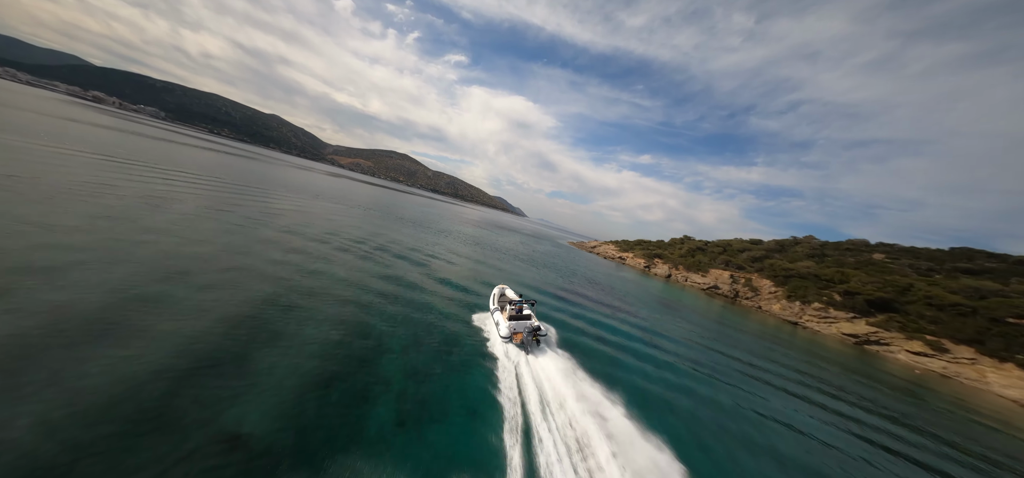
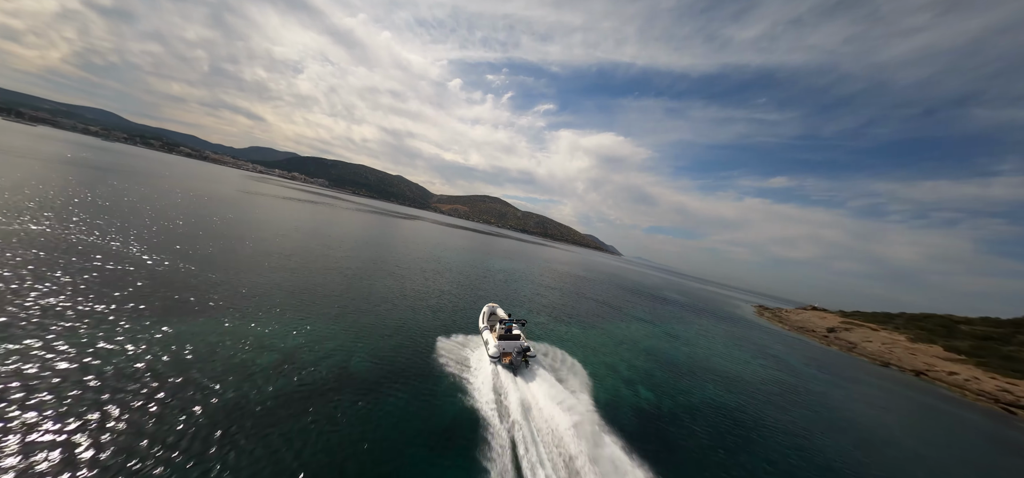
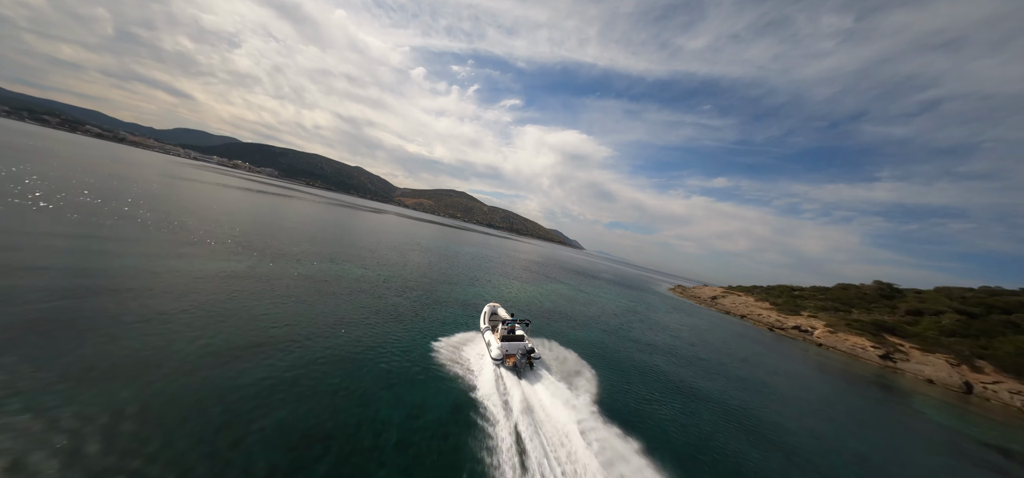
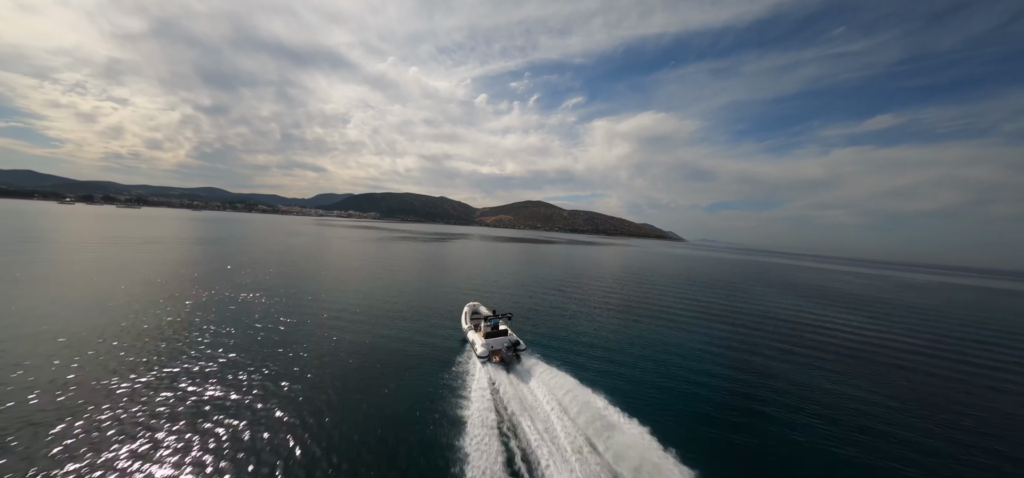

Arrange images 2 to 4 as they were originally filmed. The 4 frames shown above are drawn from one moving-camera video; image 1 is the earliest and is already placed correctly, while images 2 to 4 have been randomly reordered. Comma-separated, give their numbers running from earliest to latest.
3, 2, 4
